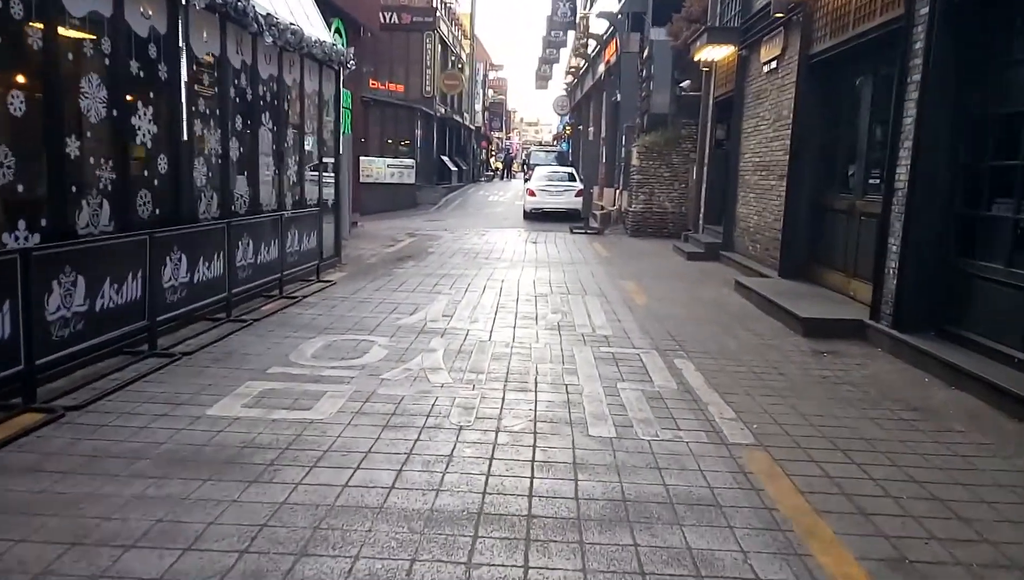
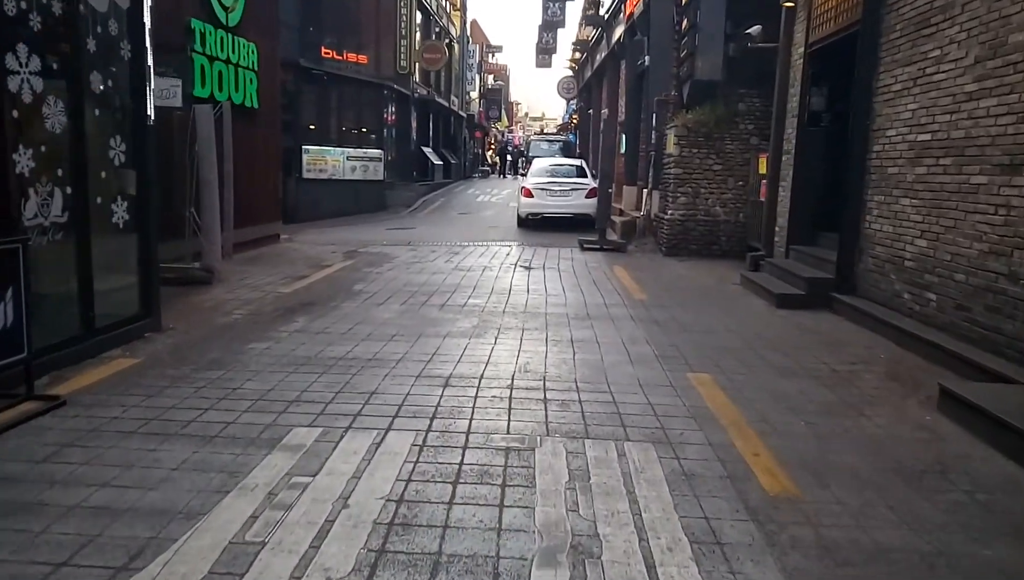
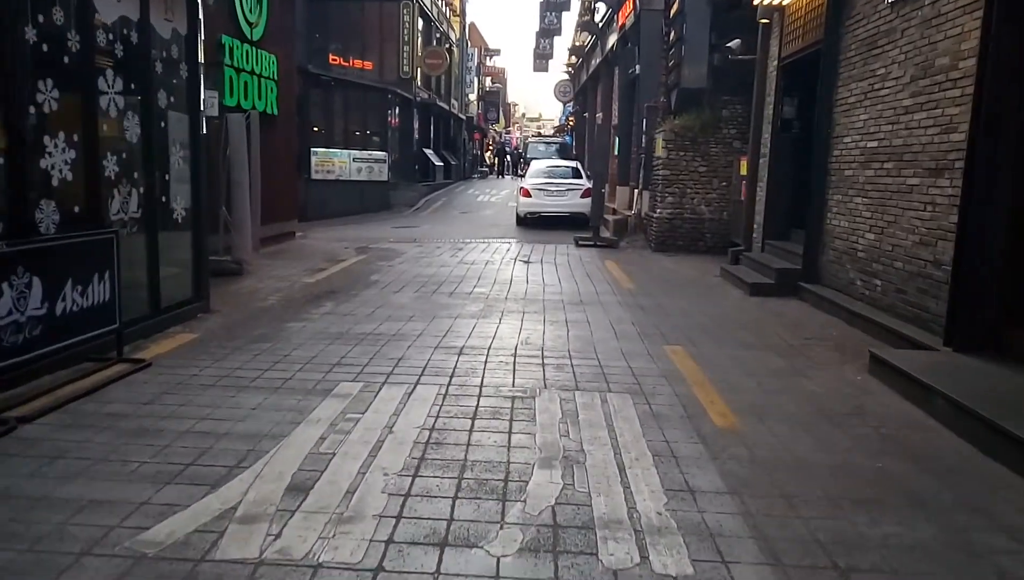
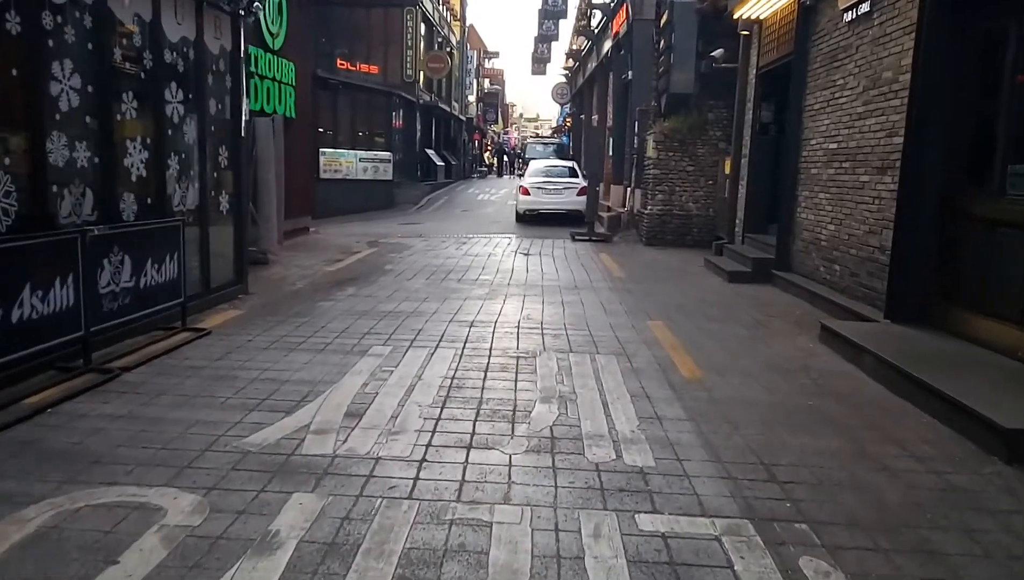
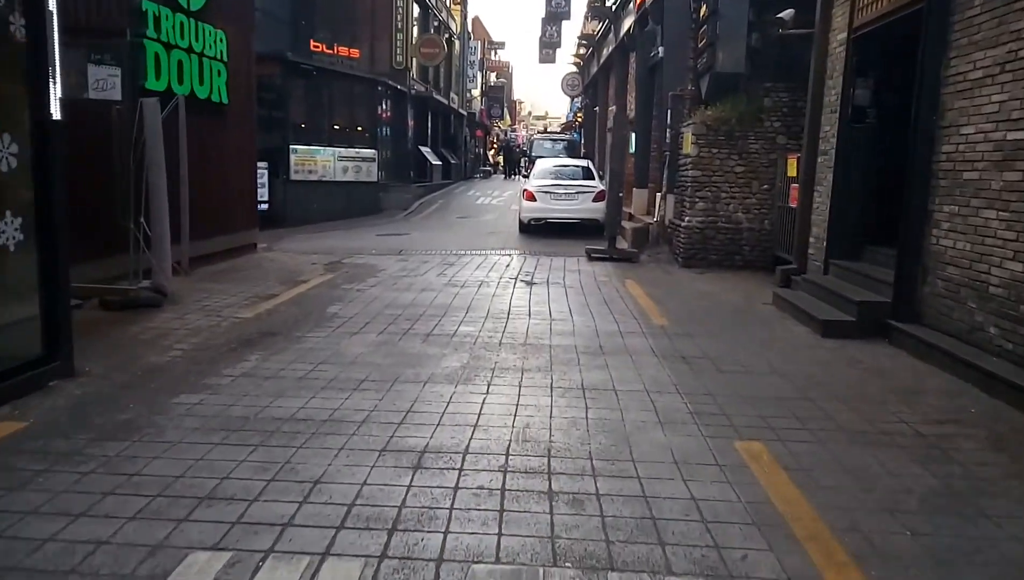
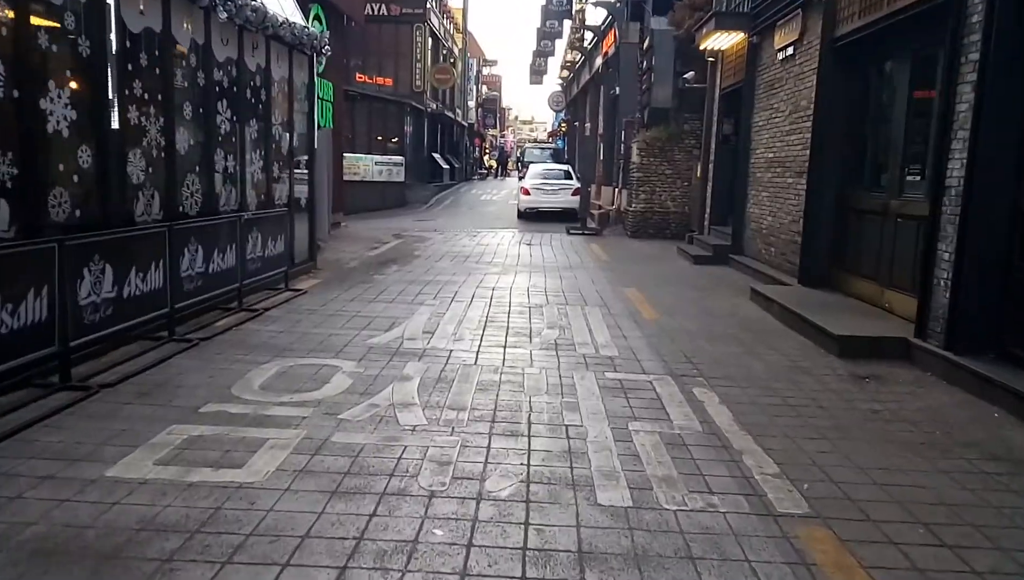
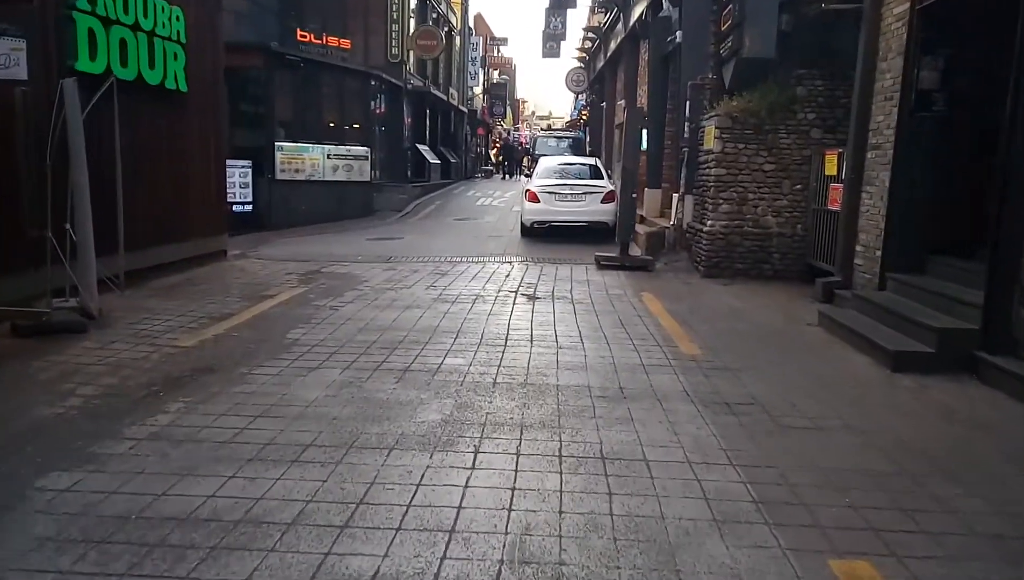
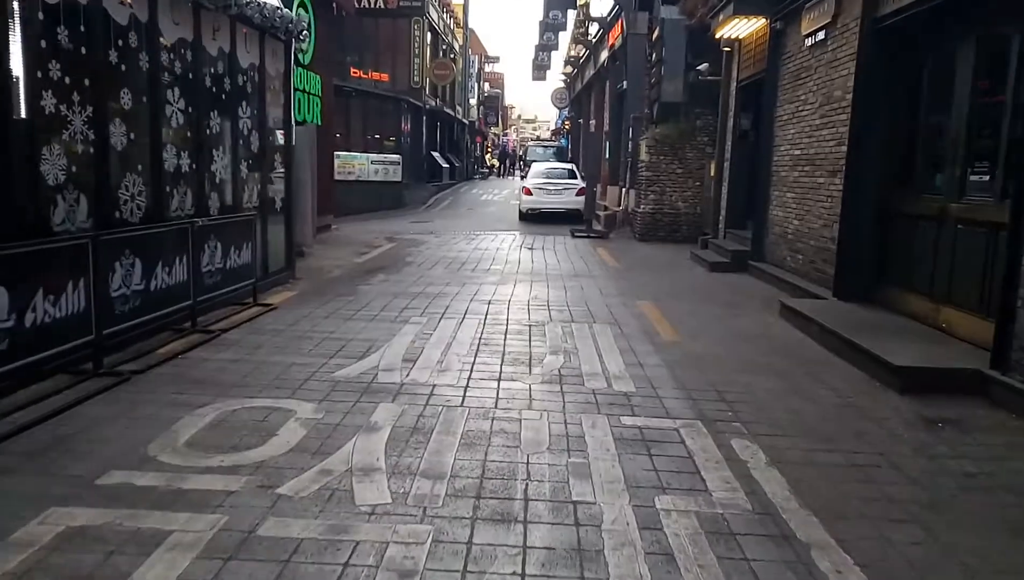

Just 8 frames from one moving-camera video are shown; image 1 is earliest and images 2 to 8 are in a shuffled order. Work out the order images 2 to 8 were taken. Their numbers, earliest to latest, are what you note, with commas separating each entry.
6, 8, 4, 3, 2, 5, 7
